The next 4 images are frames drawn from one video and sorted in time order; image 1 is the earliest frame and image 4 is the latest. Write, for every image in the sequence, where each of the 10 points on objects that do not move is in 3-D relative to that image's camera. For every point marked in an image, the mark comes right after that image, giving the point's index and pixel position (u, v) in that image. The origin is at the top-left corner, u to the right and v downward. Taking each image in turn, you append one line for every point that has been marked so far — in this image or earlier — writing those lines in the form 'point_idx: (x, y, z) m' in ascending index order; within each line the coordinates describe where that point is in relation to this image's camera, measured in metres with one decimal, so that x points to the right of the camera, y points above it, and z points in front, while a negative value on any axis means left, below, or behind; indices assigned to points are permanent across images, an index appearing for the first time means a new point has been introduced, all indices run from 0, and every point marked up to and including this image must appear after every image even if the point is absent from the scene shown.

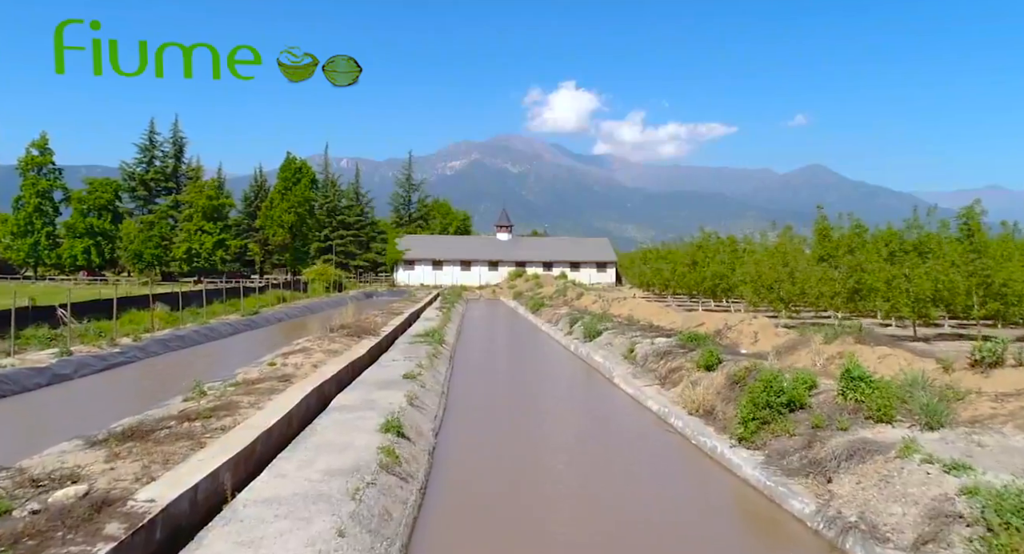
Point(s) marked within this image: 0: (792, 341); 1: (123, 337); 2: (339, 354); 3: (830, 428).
0: (+4.4, -1.0, +11.6) m
1: (-9.6, -1.5, +18.3) m
2: (-3.3, -1.5, +14.4) m
3: (+3.1, -1.5, +7.1) m
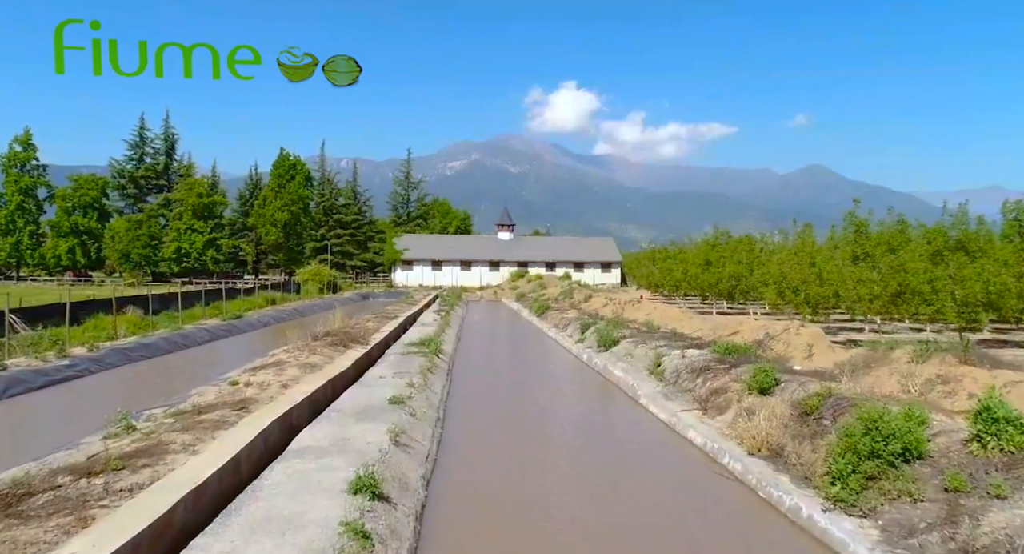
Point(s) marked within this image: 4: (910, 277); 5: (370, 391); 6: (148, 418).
0: (+4.5, -1.0, +9.5) m
1: (-9.5, -1.5, +16.3) m
2: (-3.2, -1.5, +12.3) m
3: (+3.2, -1.5, +5.1) m
4: (+10.2, 0.0, +19.1) m
5: (-2.0, -1.6, +10.4) m
6: (-3.9, -1.5, +8.1) m
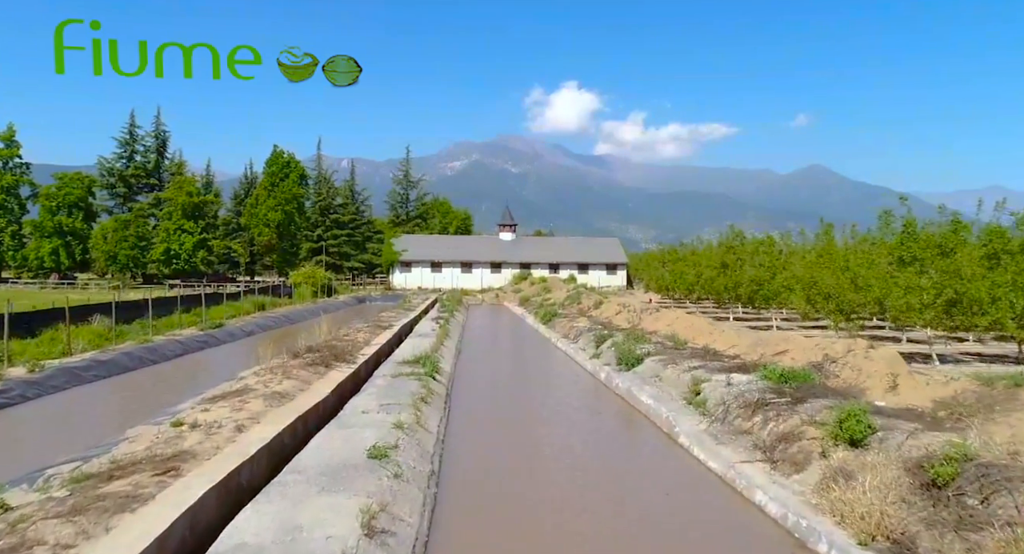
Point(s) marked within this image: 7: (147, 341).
0: (+4.7, -1.2, +7.4) m
1: (-9.4, -1.7, +14.2) m
2: (-3.1, -1.7, +10.2) m
3: (+3.3, -1.6, +3.0) m
4: (+10.3, -0.2, +16.9) m
5: (-1.8, -1.8, +8.3) m
6: (-3.8, -1.7, +5.9) m
7: (-9.2, -1.6, +18.9) m
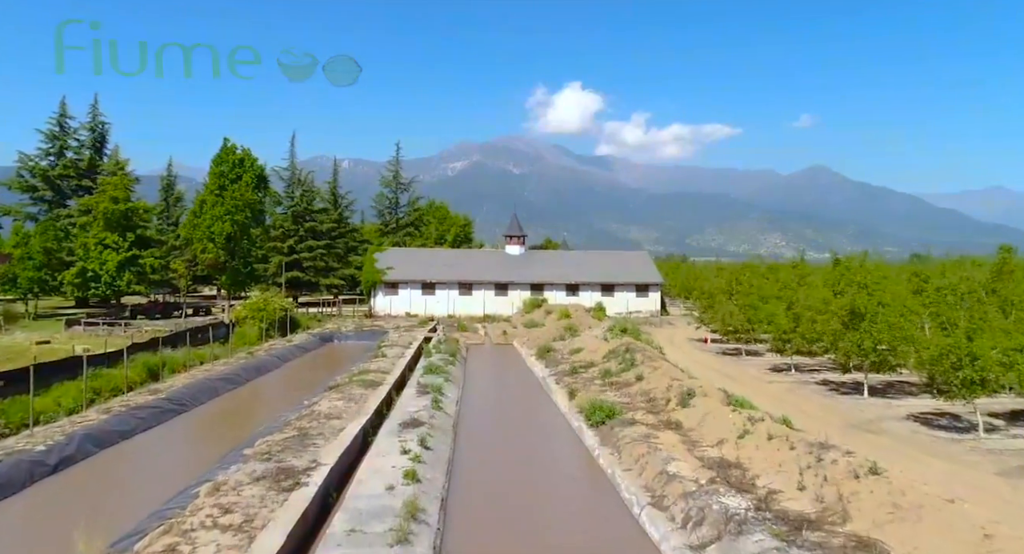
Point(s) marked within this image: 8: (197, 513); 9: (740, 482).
0: (+5.2, -2.7, -4.0) m
1: (-8.8, -3.2, +2.7) m
2: (-2.6, -3.2, -1.2) m
3: (+3.8, -3.1, -8.5) m
4: (+10.9, -1.7, +5.5) m
5: (-1.3, -3.3, -3.1) m
6: (-3.3, -3.2, -5.5) m
7: (-8.7, -3.2, +7.4) m
8: (-4.0, -3.1, +10.0) m
9: (+3.3, -2.9, +10.9) m
